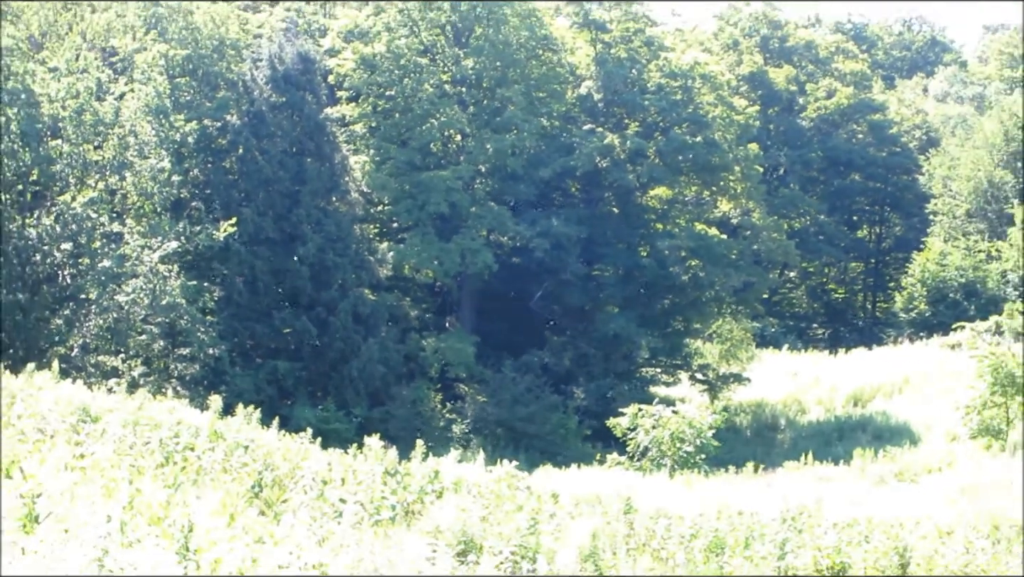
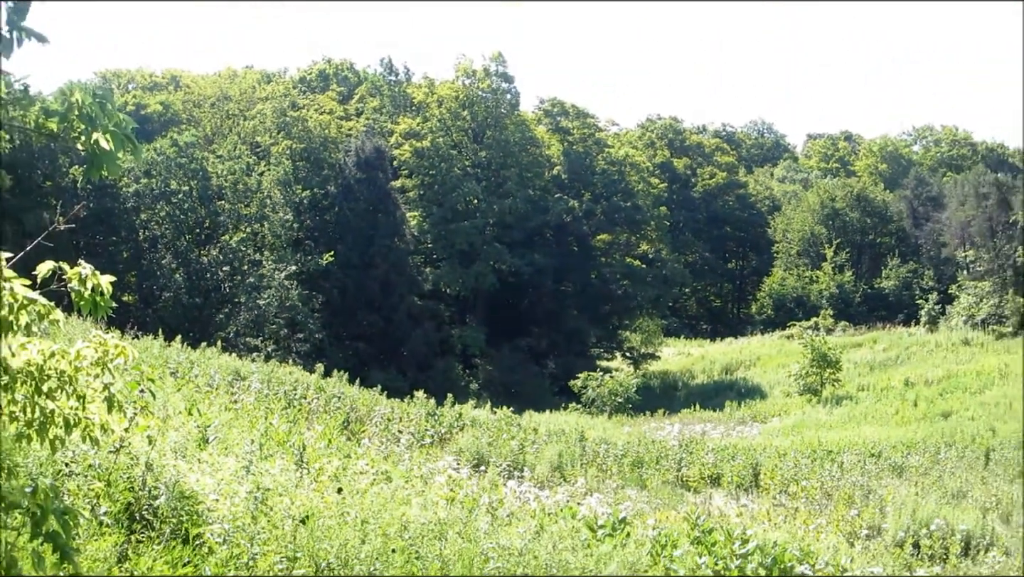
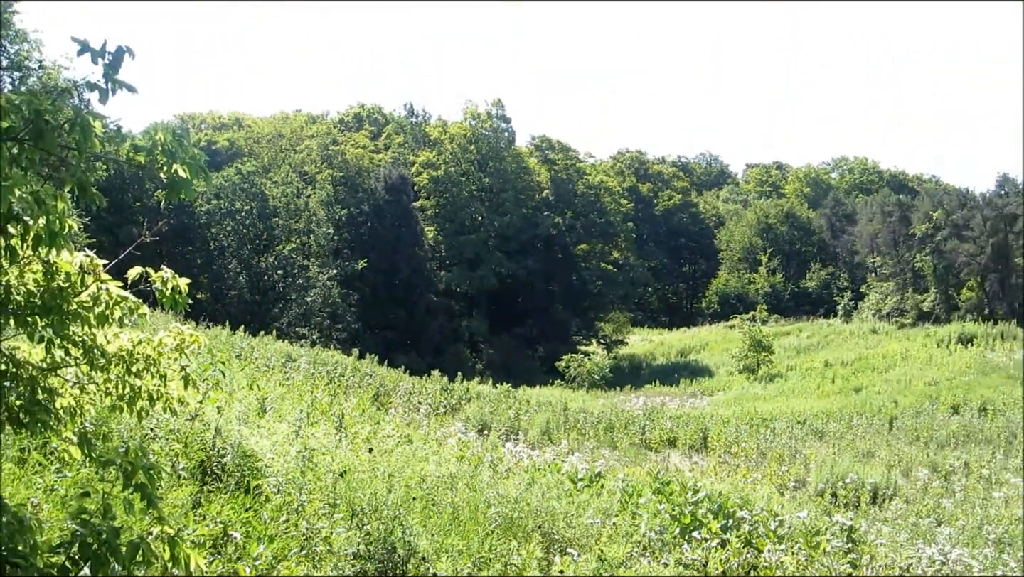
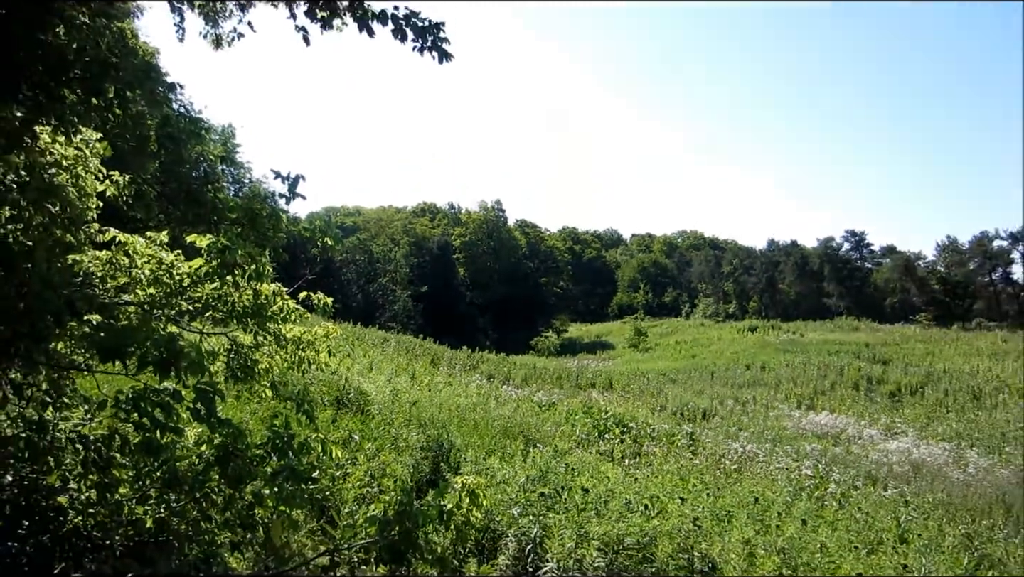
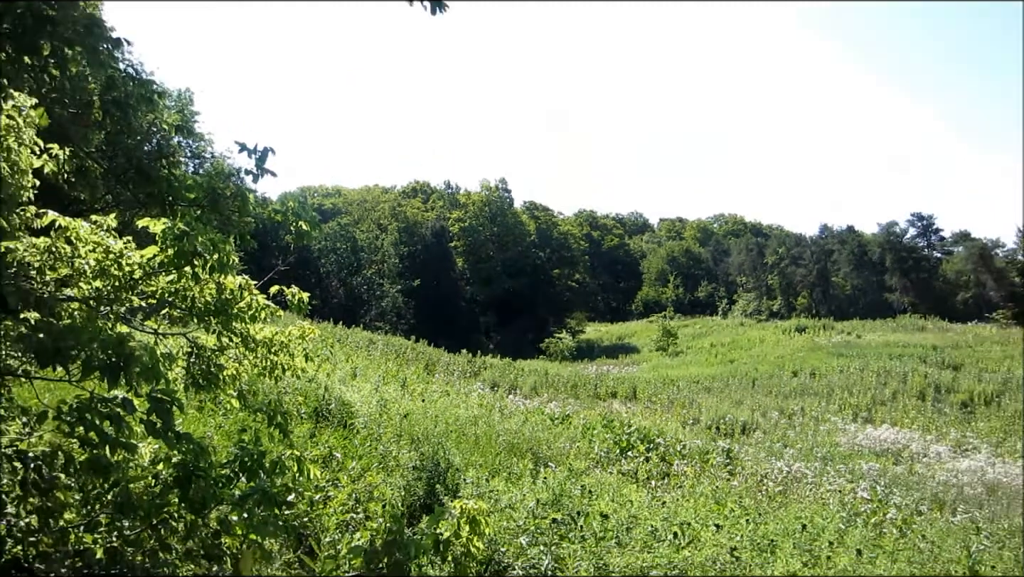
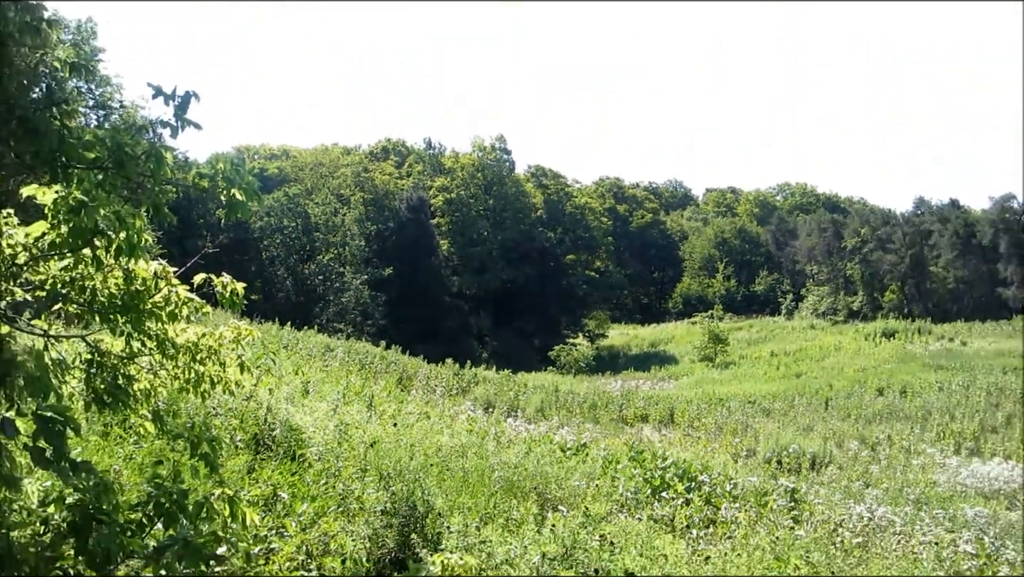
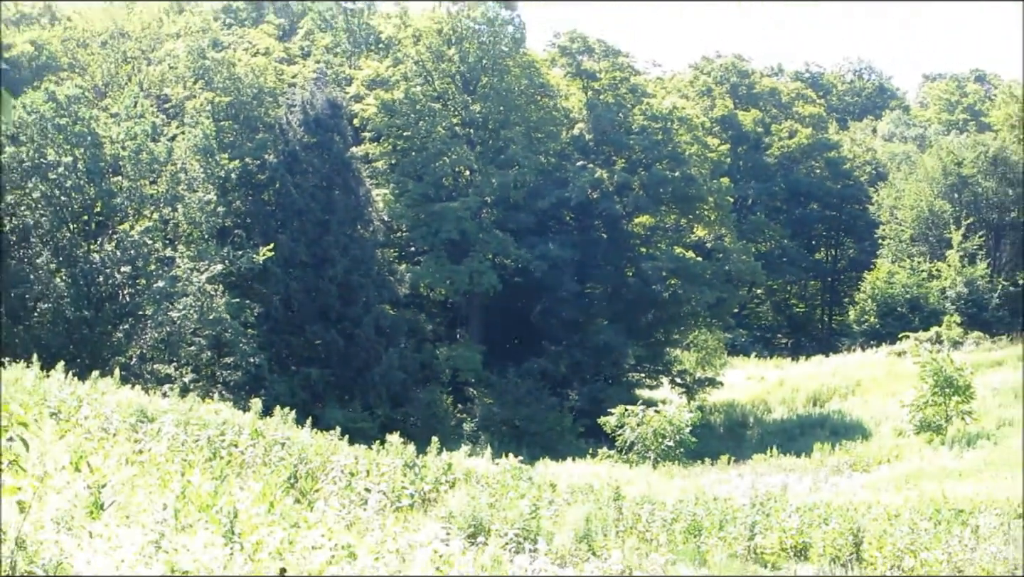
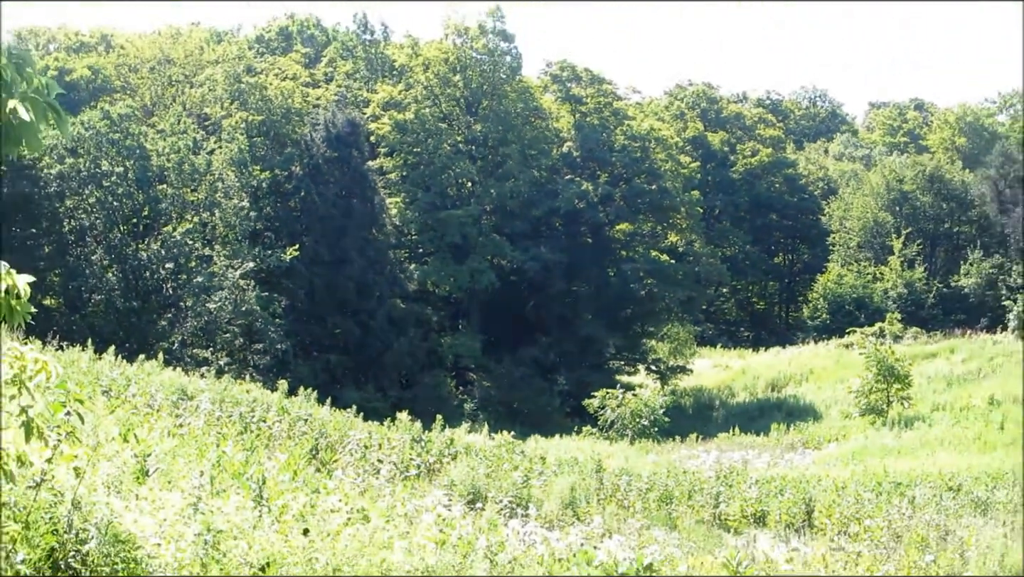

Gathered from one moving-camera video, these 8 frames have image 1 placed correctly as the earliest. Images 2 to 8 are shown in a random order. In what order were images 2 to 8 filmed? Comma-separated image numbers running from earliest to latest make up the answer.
7, 8, 2, 3, 6, 5, 4
